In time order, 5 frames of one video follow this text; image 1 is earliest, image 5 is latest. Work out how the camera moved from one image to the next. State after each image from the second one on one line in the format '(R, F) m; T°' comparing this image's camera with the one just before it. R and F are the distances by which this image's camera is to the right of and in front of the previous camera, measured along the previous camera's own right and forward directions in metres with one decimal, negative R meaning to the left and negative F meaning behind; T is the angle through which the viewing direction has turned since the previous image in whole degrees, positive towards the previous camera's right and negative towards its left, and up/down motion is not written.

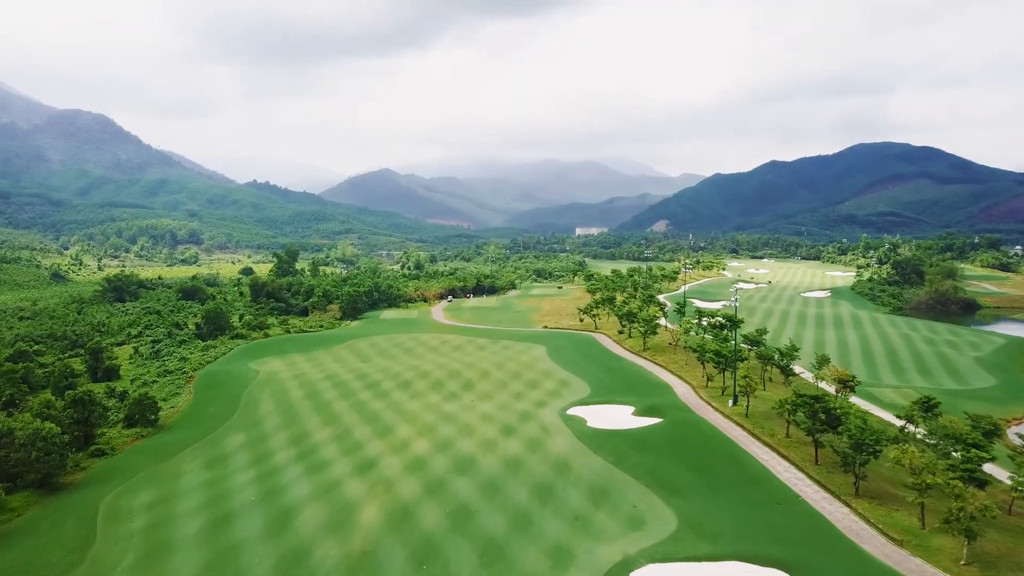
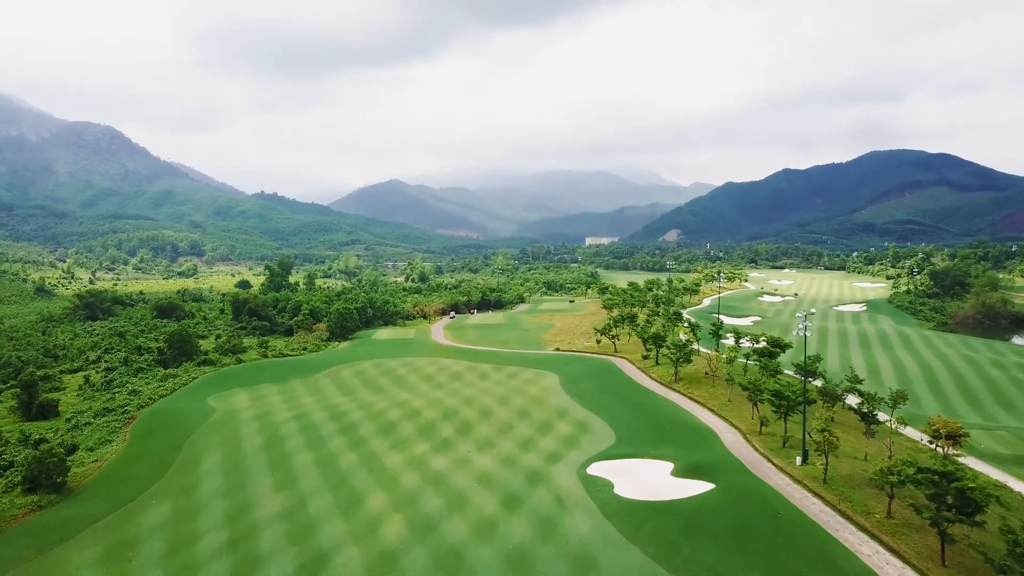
(+0.2, +9.9) m; -1°
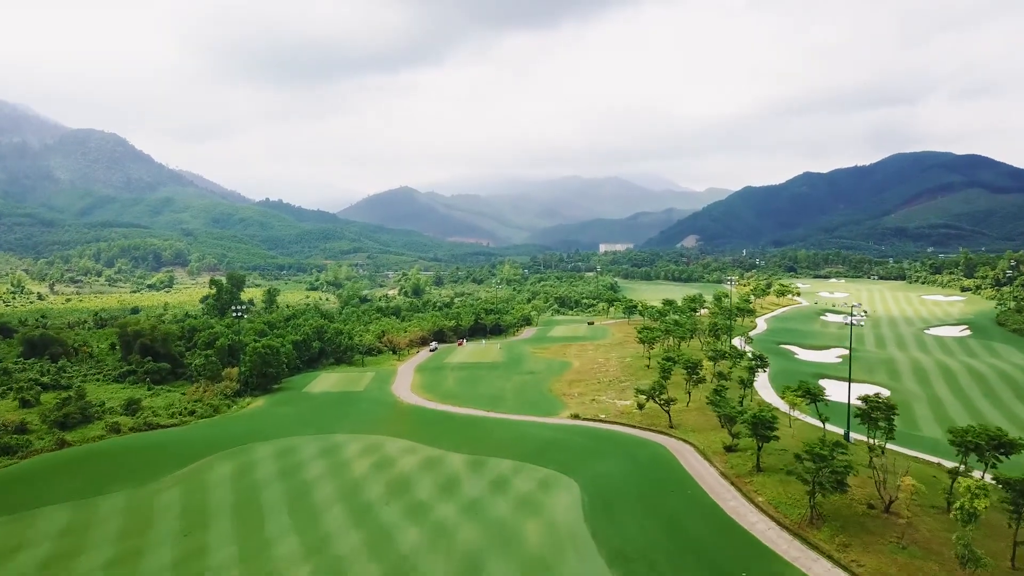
(+1.2, +26.6) m; -1°
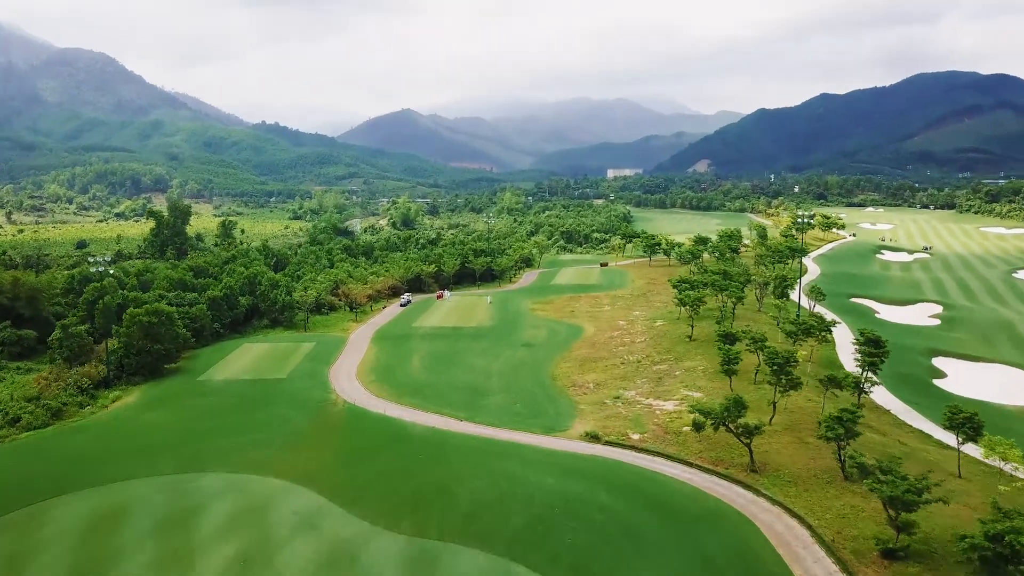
(+0.9, +18.1) m; 0°
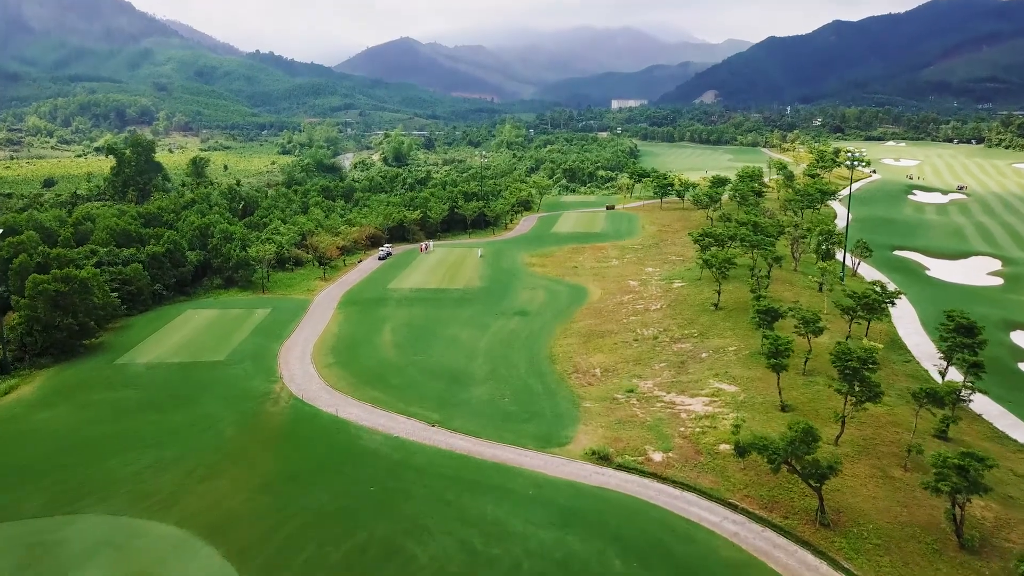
(+0.5, +7.8) m; 0°
